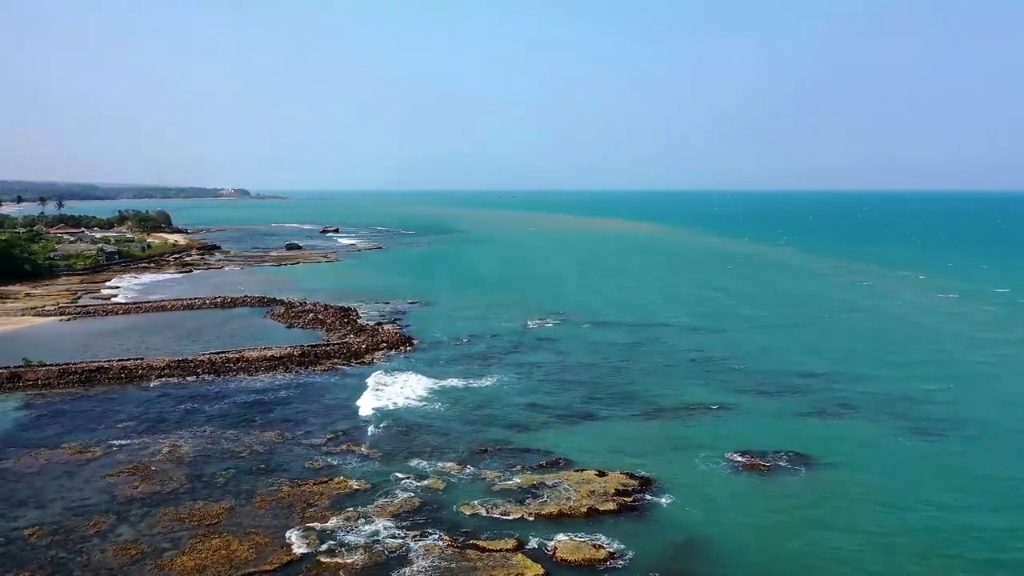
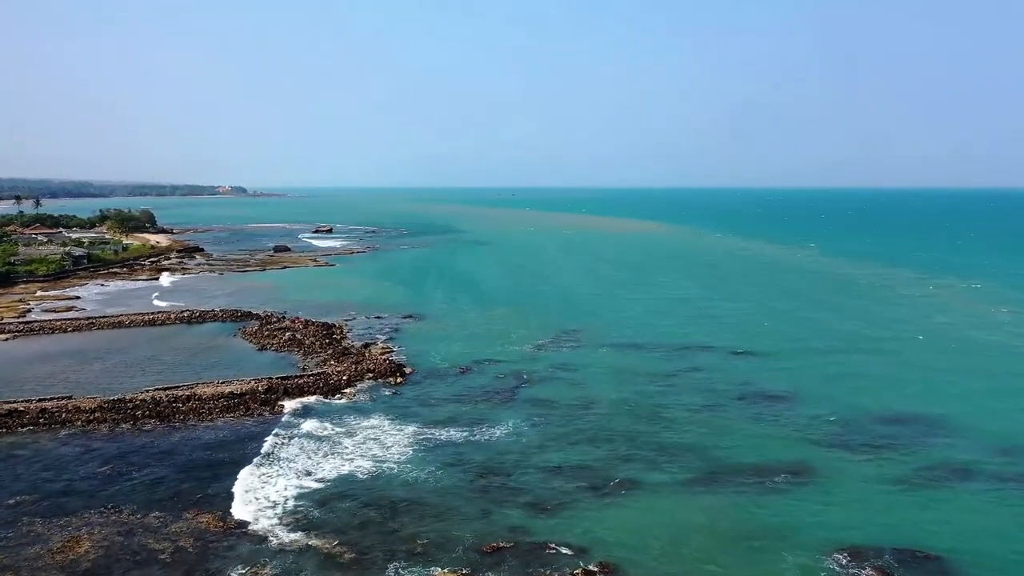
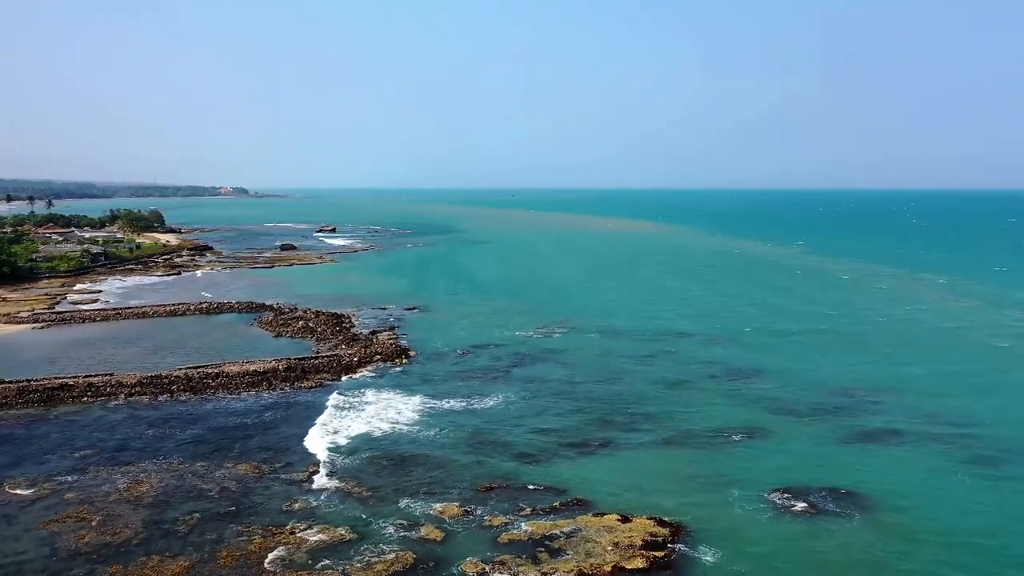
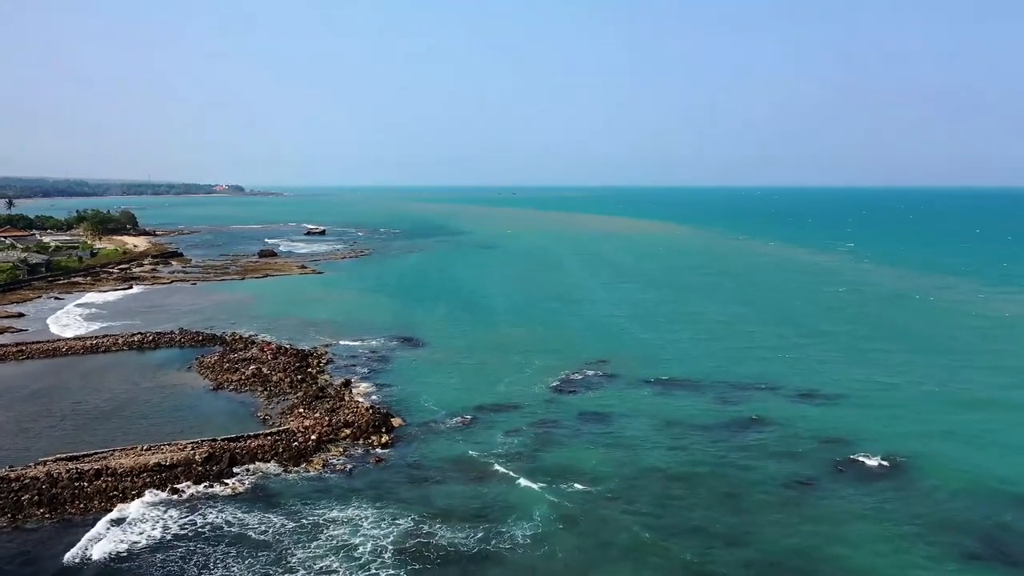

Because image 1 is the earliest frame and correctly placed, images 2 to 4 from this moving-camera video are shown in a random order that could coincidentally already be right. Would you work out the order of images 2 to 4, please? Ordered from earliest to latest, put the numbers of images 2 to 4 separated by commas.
3, 2, 4
